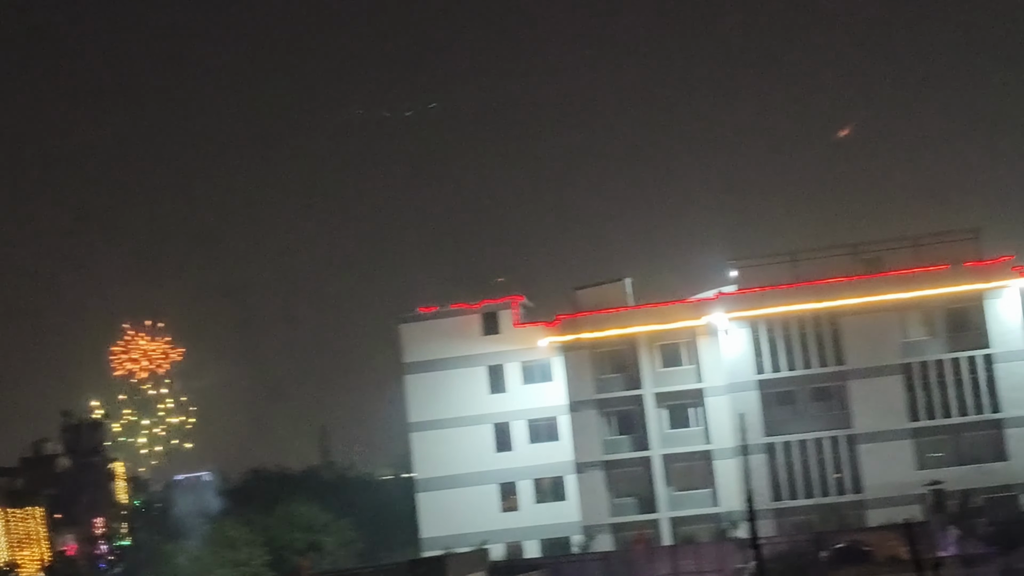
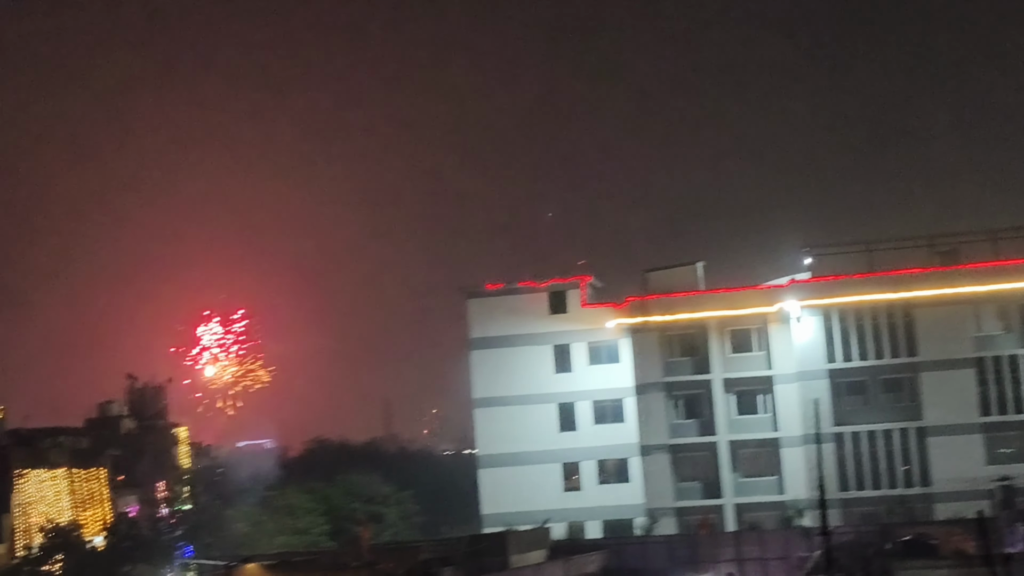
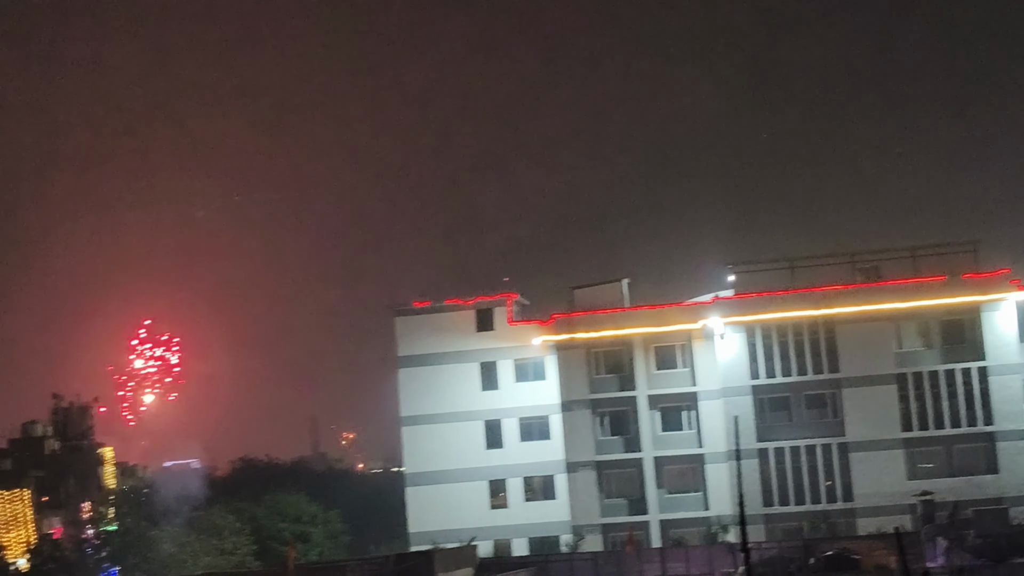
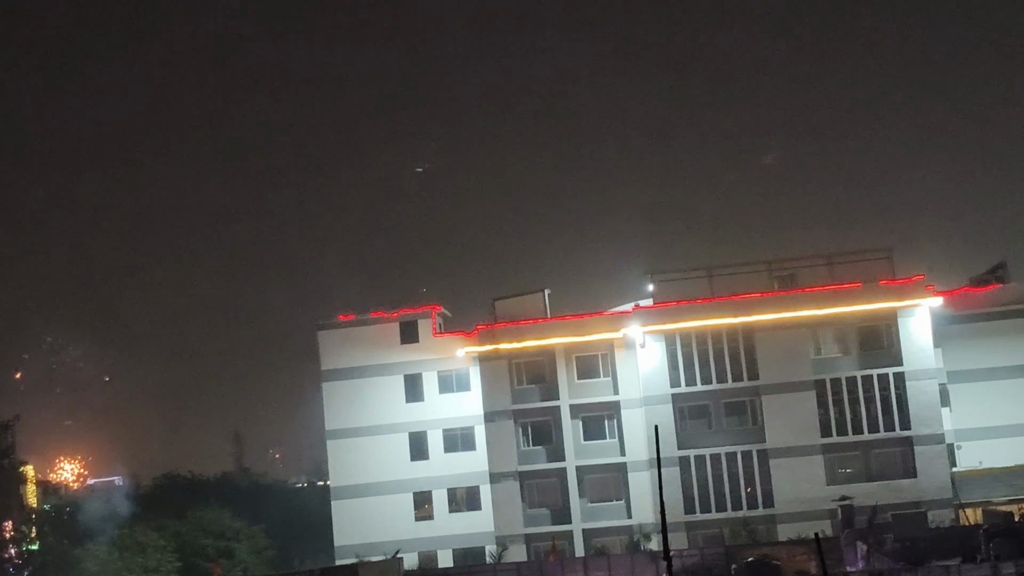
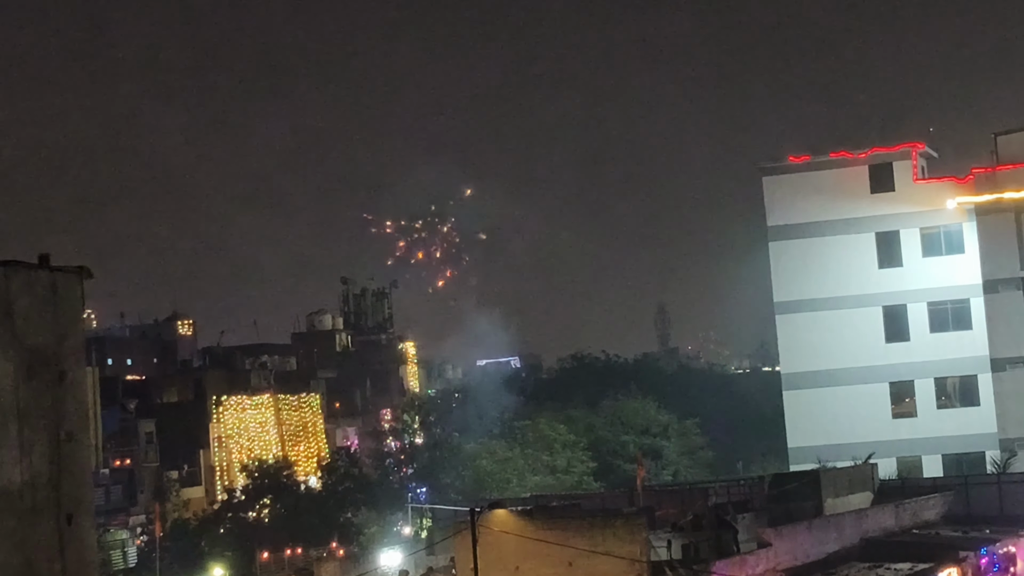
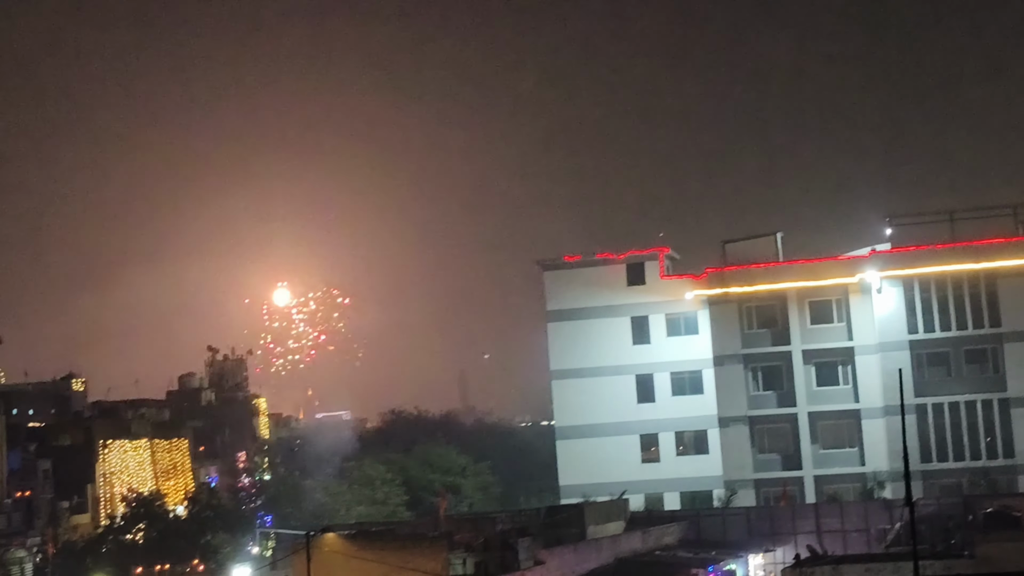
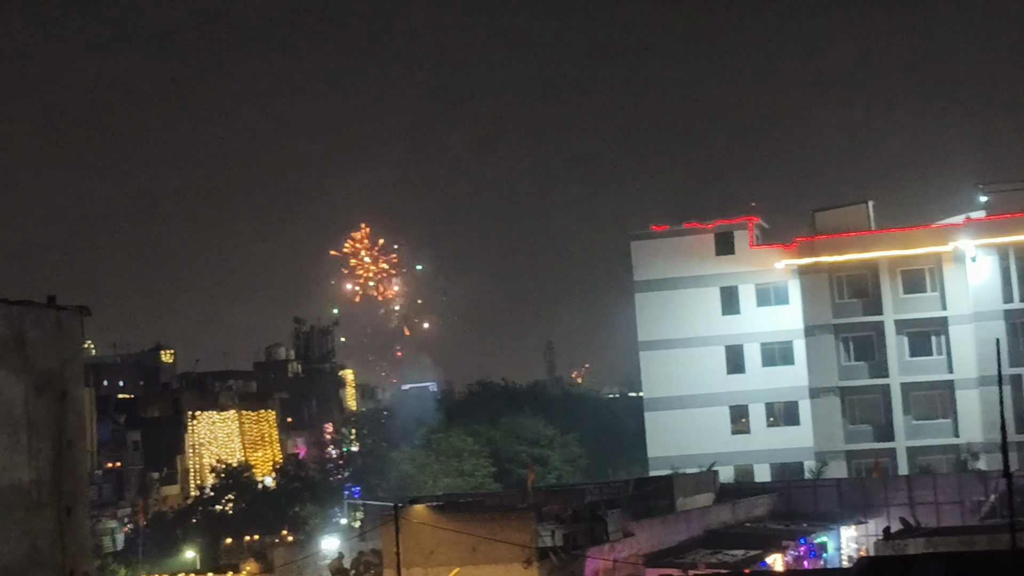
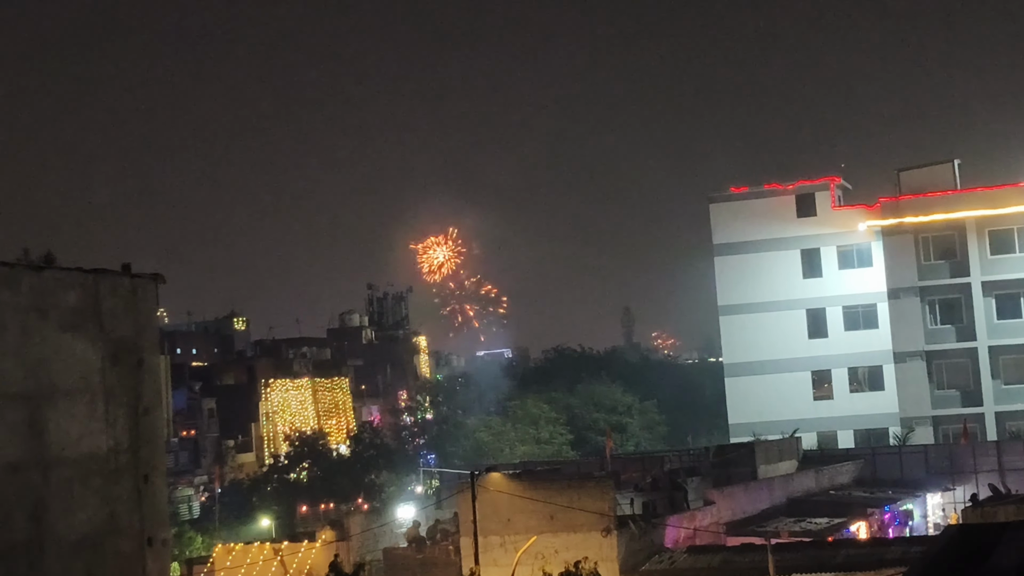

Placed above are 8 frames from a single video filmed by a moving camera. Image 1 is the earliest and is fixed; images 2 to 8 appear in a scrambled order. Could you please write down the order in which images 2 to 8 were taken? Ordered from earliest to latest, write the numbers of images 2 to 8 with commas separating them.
4, 3, 2, 6, 7, 8, 5
